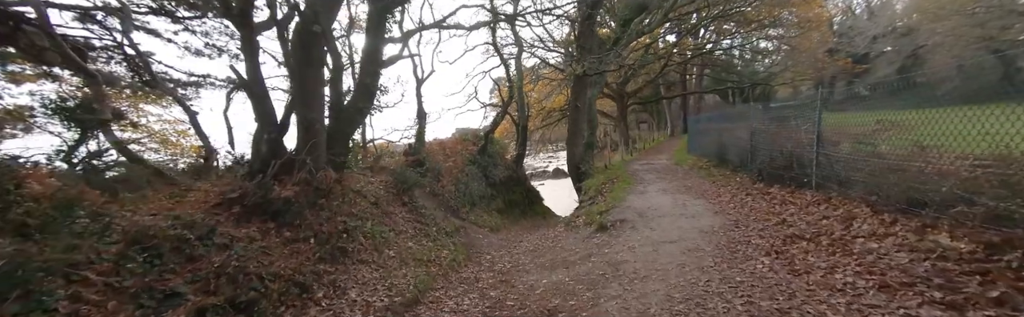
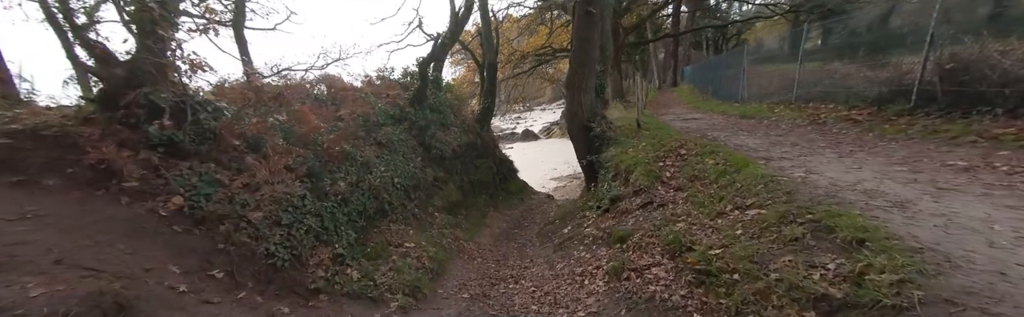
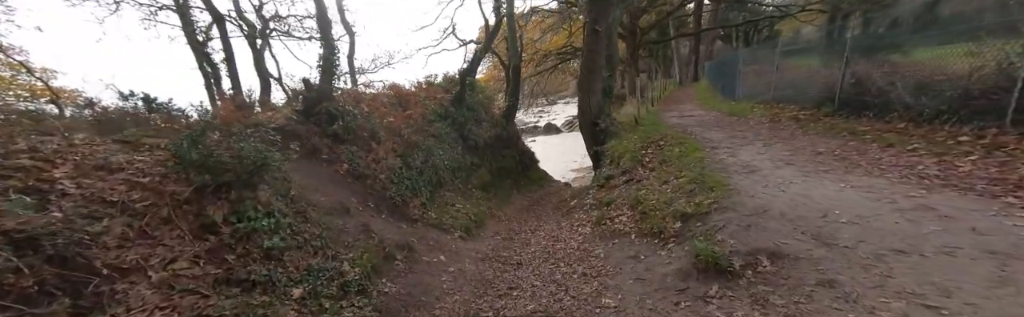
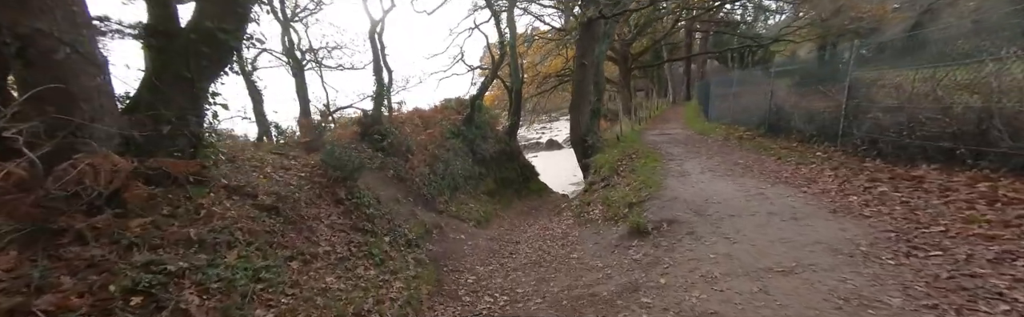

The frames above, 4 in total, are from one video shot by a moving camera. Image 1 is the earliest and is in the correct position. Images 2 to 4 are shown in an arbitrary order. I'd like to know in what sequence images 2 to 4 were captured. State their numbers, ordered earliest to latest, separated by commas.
4, 3, 2
